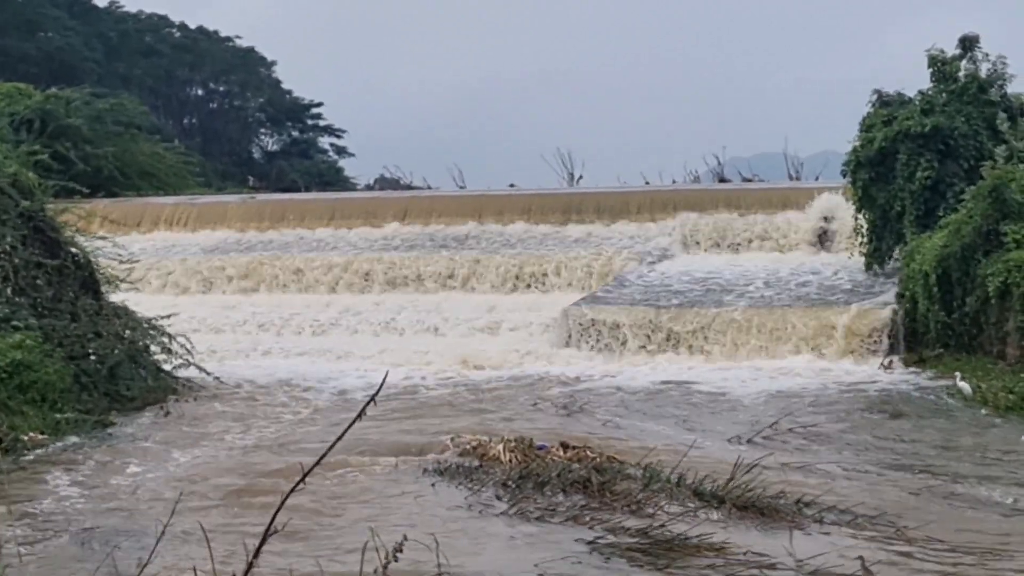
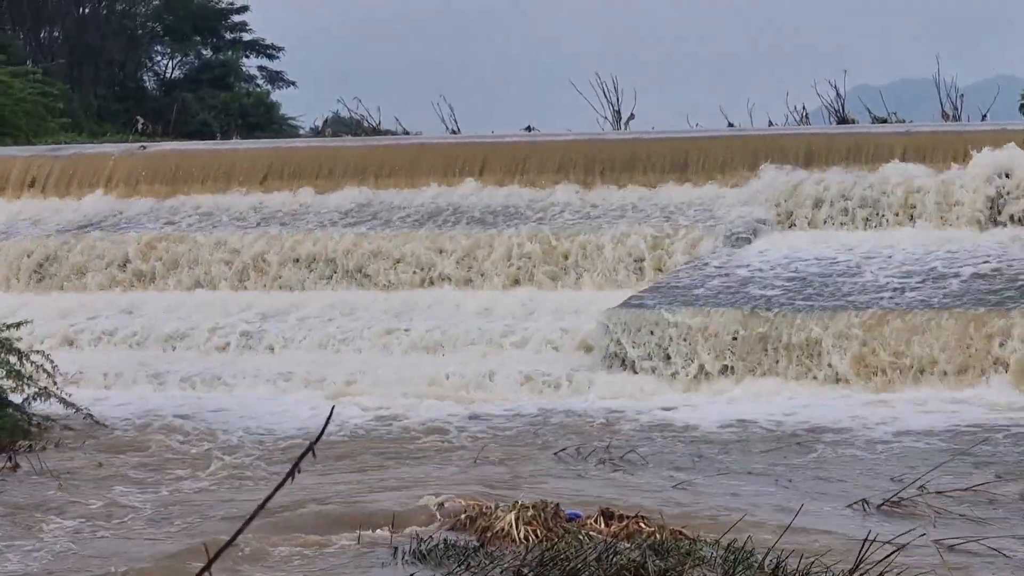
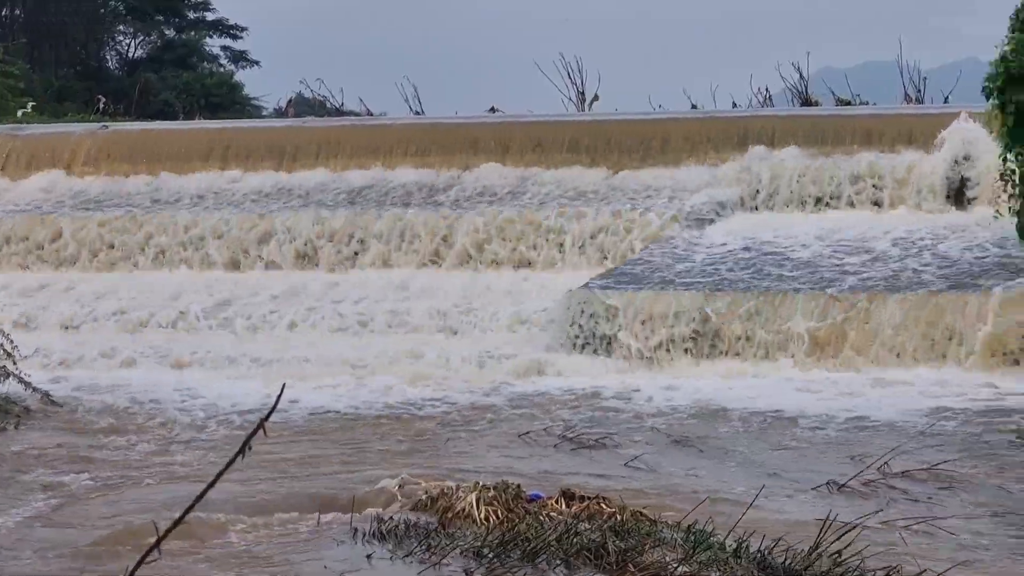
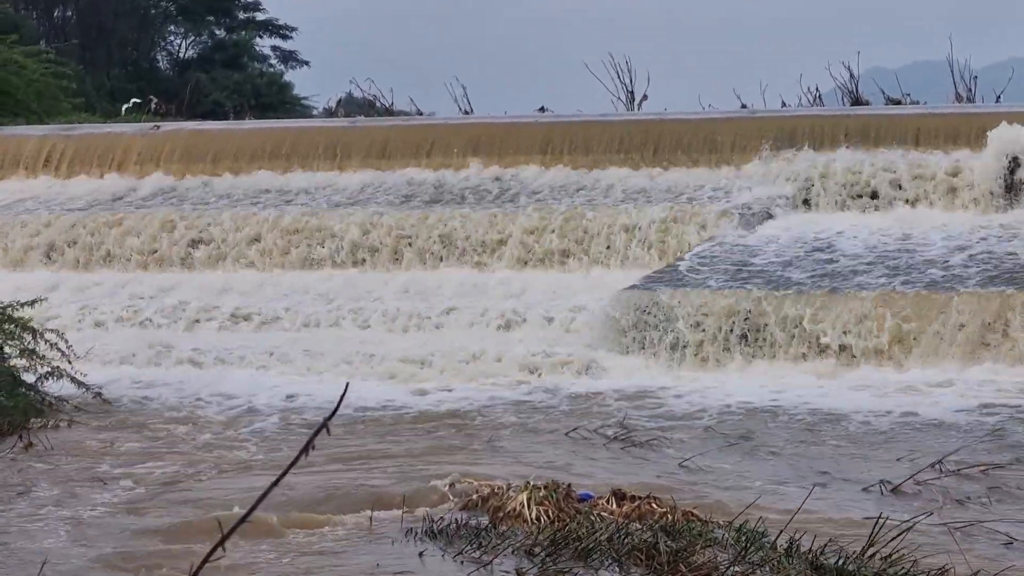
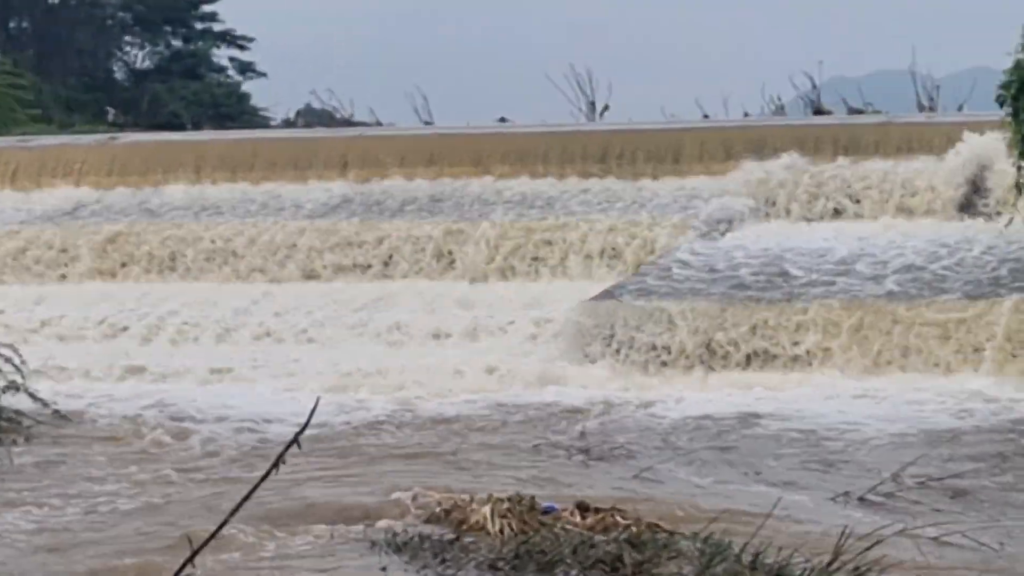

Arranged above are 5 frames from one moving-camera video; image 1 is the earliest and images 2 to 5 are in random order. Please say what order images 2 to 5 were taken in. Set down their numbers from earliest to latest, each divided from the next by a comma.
5, 2, 4, 3
